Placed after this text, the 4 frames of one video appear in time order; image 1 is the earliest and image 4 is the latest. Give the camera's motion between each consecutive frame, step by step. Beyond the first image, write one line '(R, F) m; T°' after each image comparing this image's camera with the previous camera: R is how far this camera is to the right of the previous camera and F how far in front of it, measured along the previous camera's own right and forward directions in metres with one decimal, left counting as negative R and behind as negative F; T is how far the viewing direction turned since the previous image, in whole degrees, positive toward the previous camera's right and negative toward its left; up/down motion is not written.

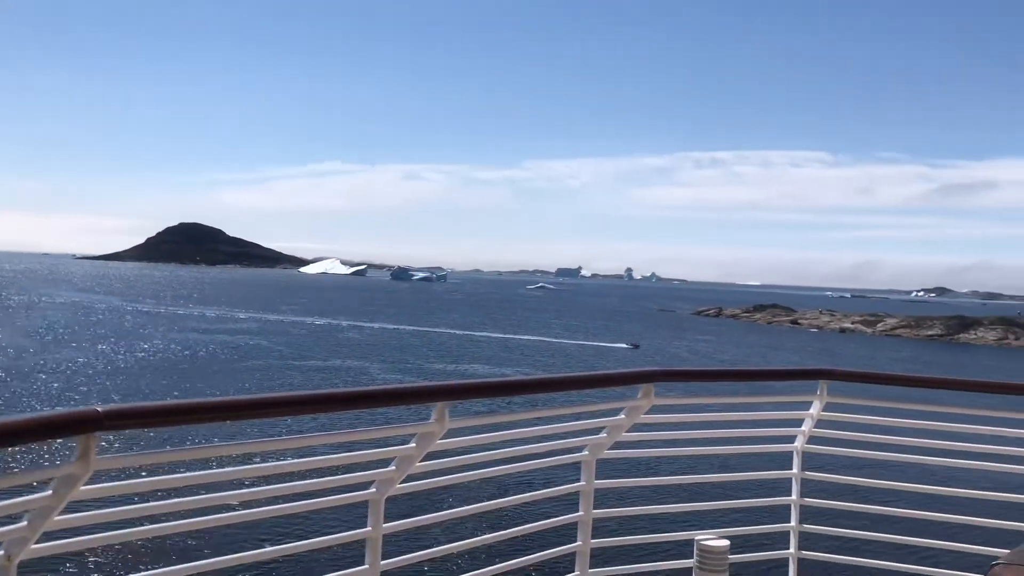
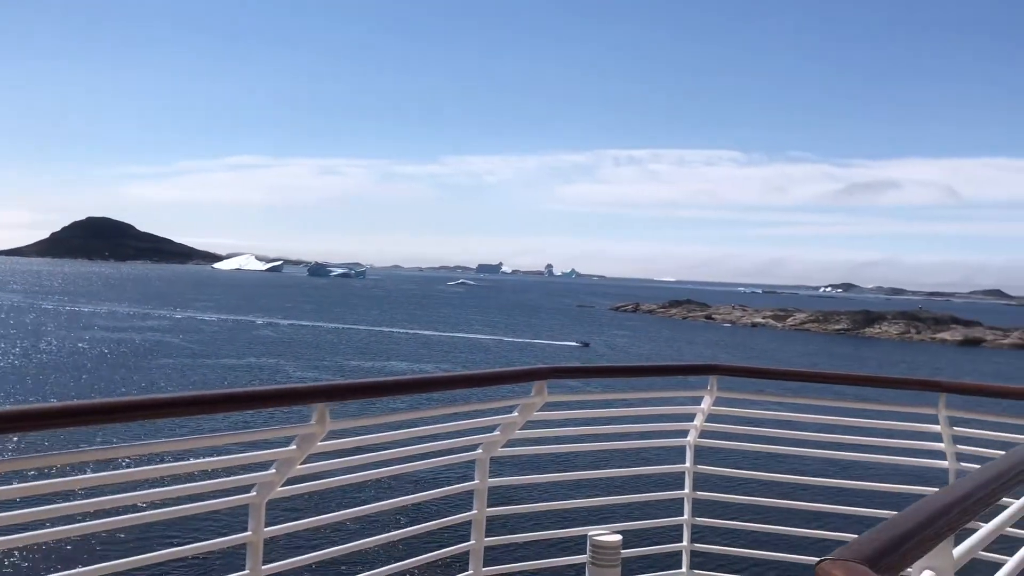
(+0.6, -0.2) m; +3°
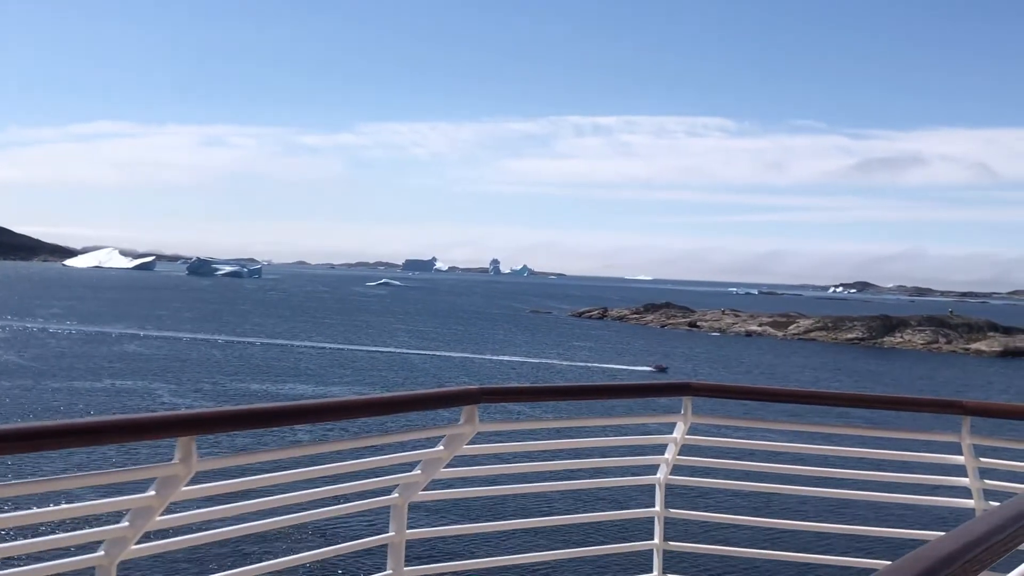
(+0.7, +3.7) m; +1°
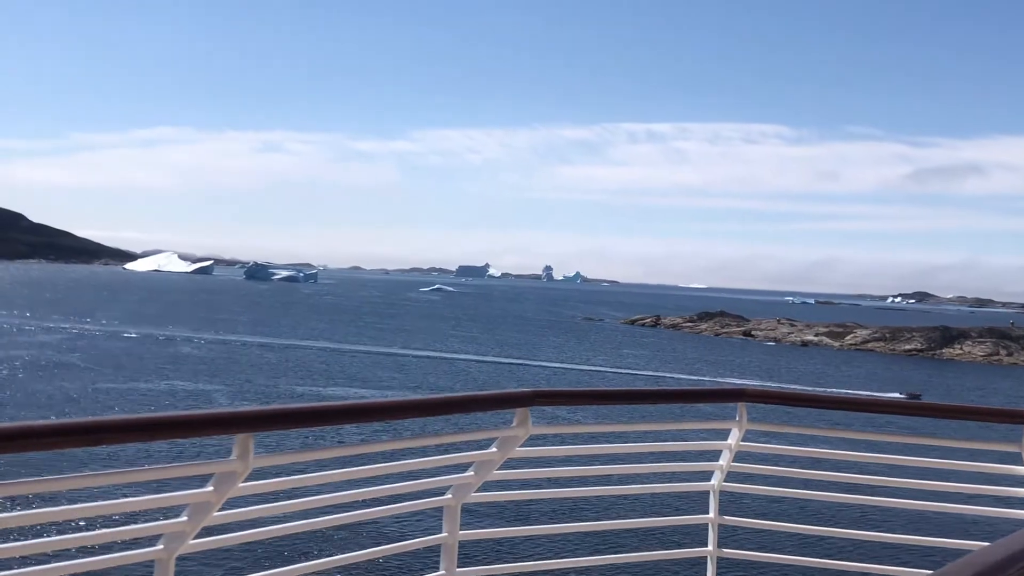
(-0.2, 0.0) m; -2°
